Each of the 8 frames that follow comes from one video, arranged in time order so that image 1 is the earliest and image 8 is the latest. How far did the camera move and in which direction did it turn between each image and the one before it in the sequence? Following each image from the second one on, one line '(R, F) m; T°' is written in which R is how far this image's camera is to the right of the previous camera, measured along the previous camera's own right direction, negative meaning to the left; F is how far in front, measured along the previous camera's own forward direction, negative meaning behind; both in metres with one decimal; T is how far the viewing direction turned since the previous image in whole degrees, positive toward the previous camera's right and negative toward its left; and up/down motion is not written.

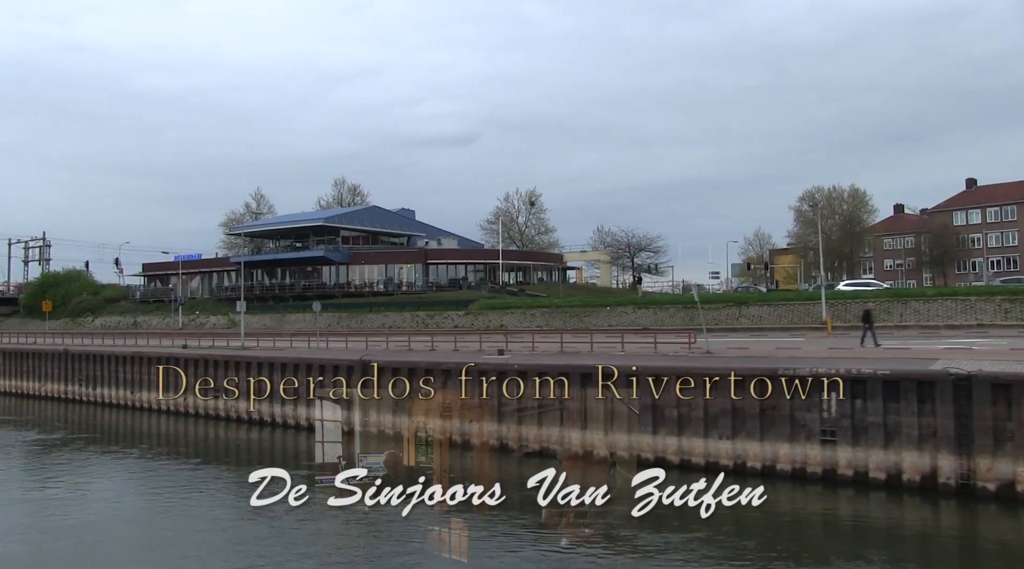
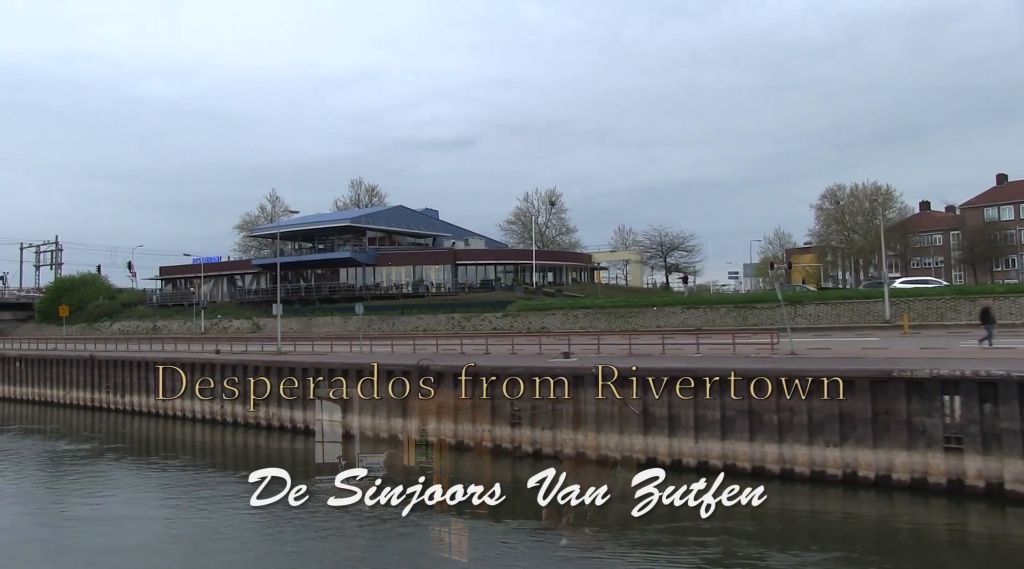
(-2.3, +2.0) m; 0°
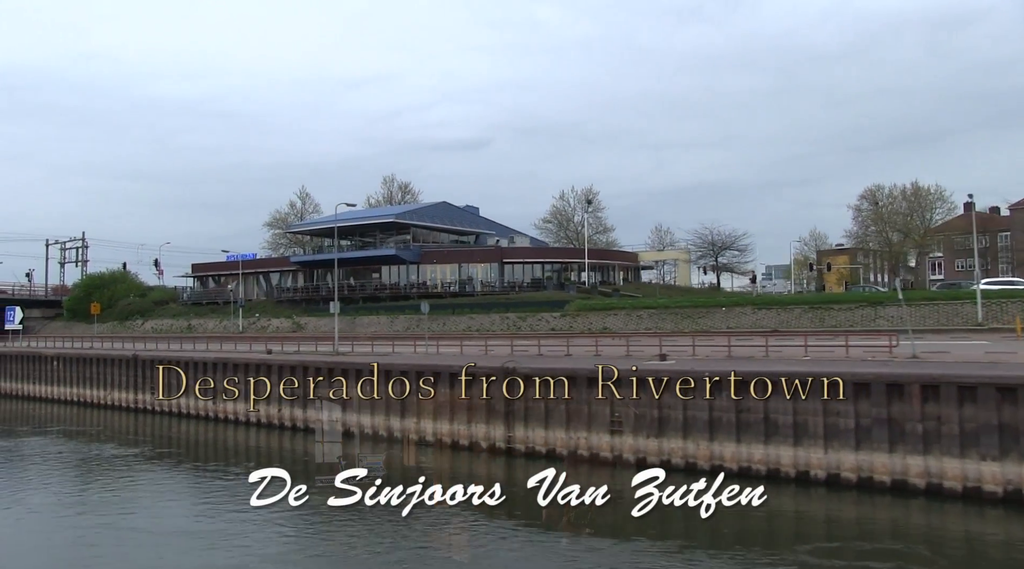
(-2.7, +2.4) m; -1°
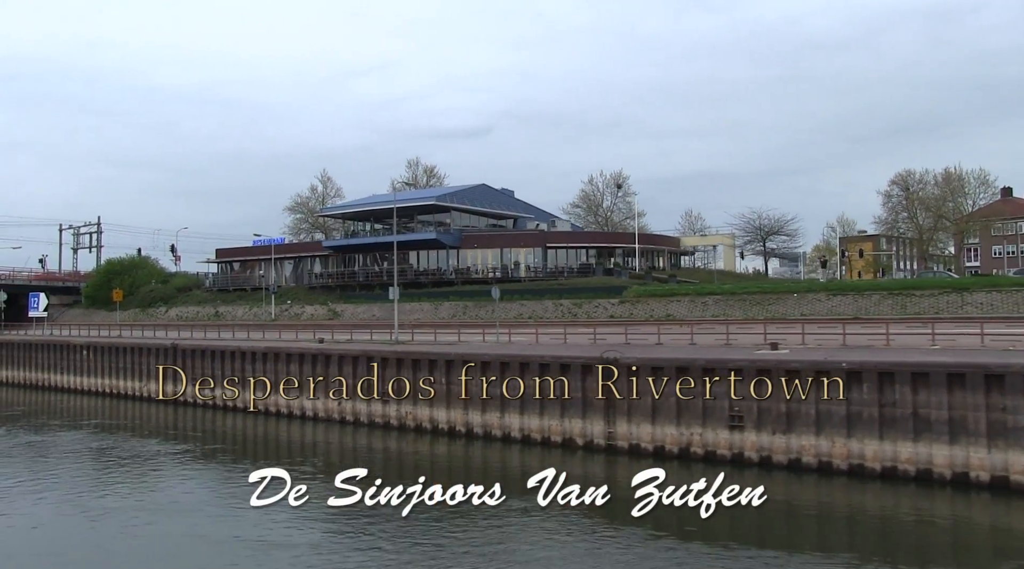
(-3.0, +2.7) m; 0°
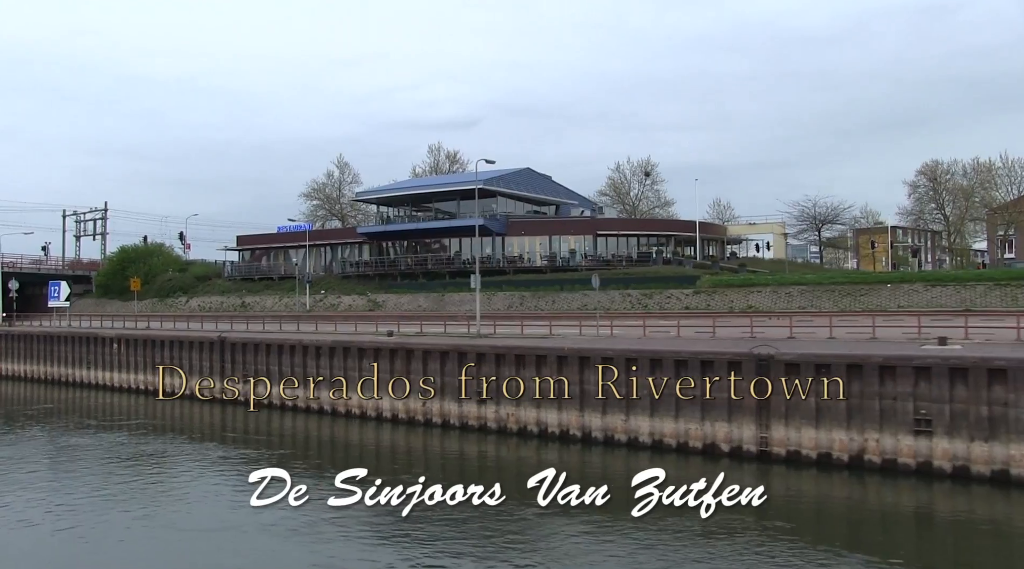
(-4.0, +3.5) m; +1°
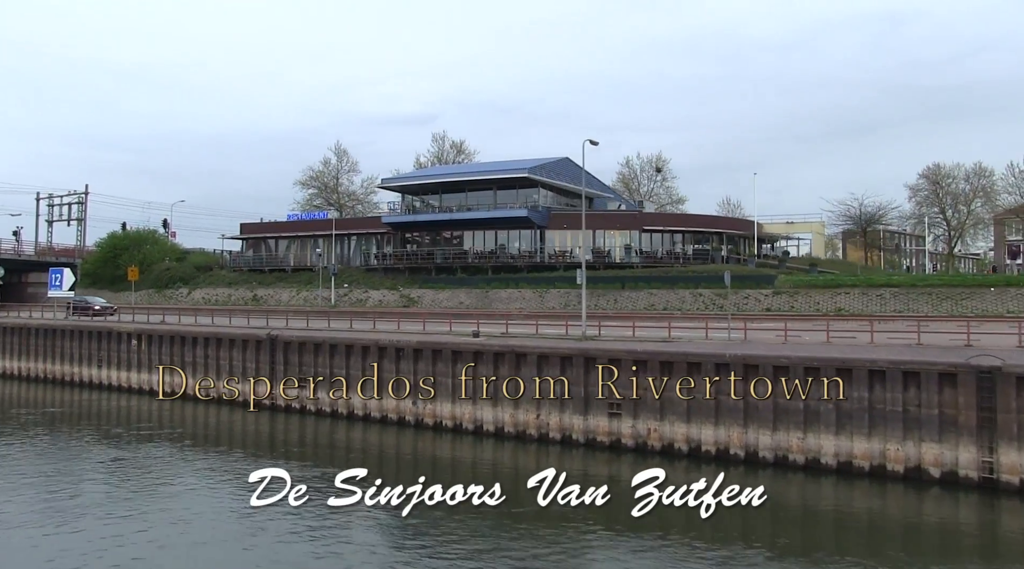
(-5.1, +4.2) m; +3°
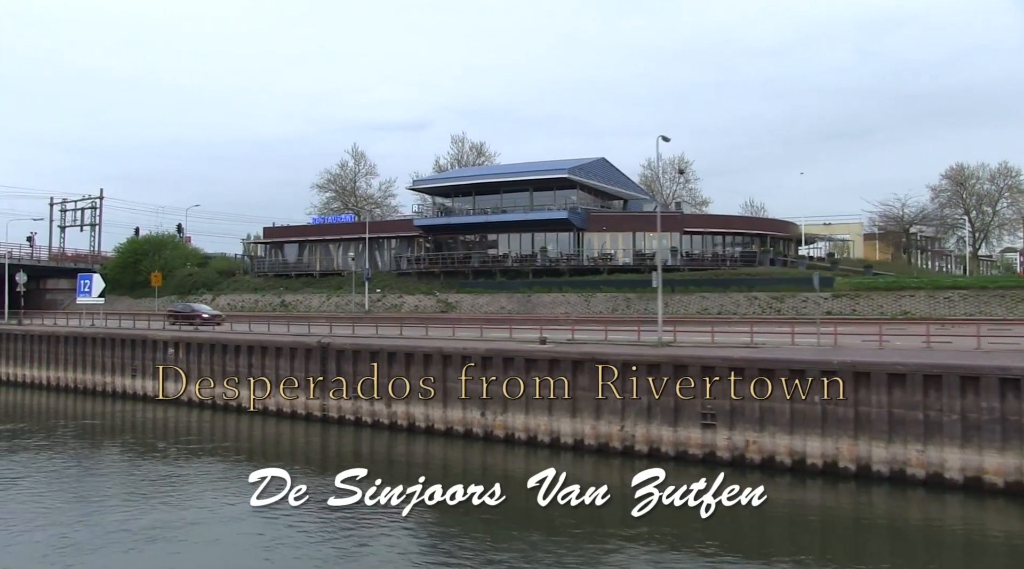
(-2.3, +1.6) m; 0°
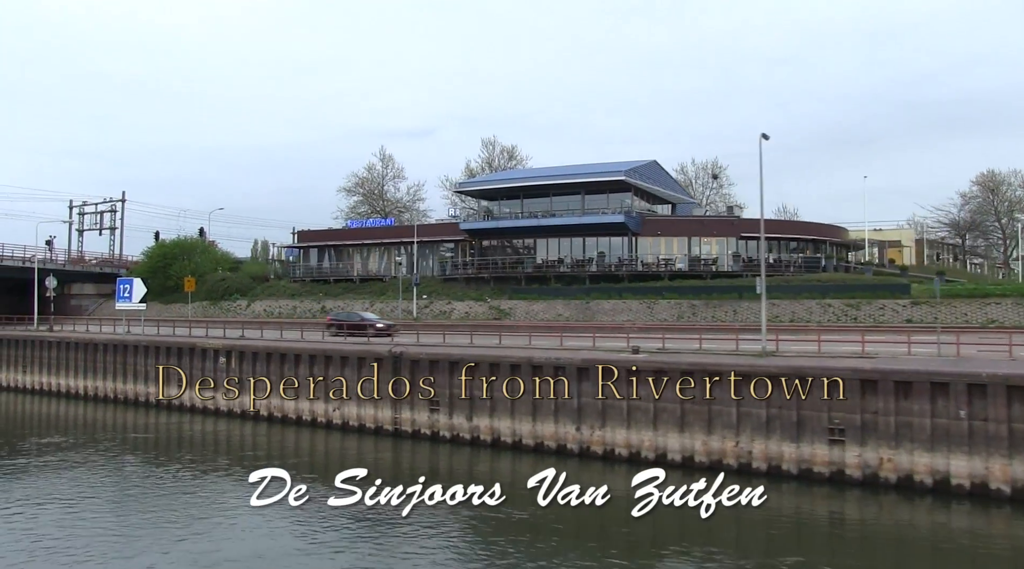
(-2.7, +1.7) m; 0°
